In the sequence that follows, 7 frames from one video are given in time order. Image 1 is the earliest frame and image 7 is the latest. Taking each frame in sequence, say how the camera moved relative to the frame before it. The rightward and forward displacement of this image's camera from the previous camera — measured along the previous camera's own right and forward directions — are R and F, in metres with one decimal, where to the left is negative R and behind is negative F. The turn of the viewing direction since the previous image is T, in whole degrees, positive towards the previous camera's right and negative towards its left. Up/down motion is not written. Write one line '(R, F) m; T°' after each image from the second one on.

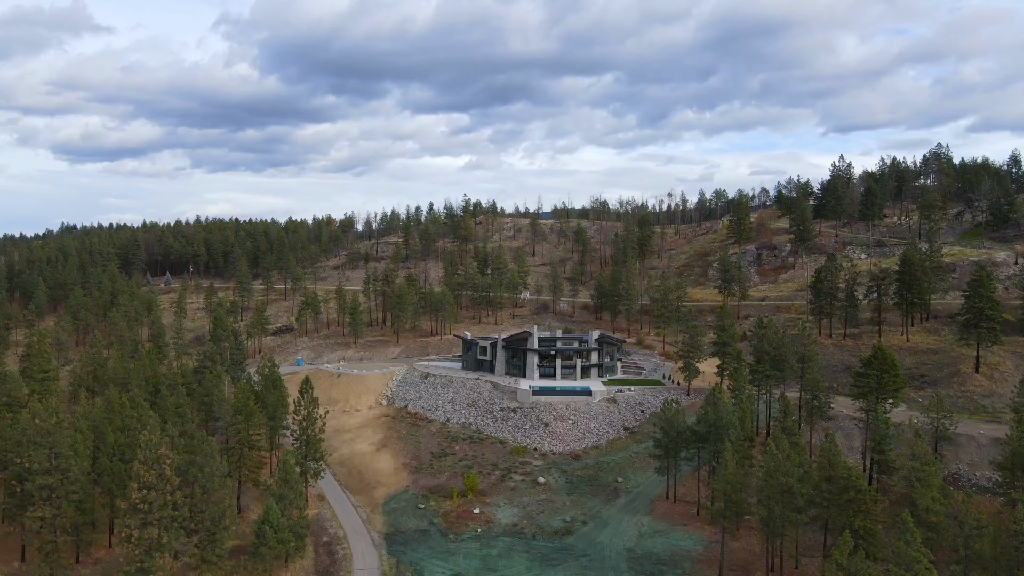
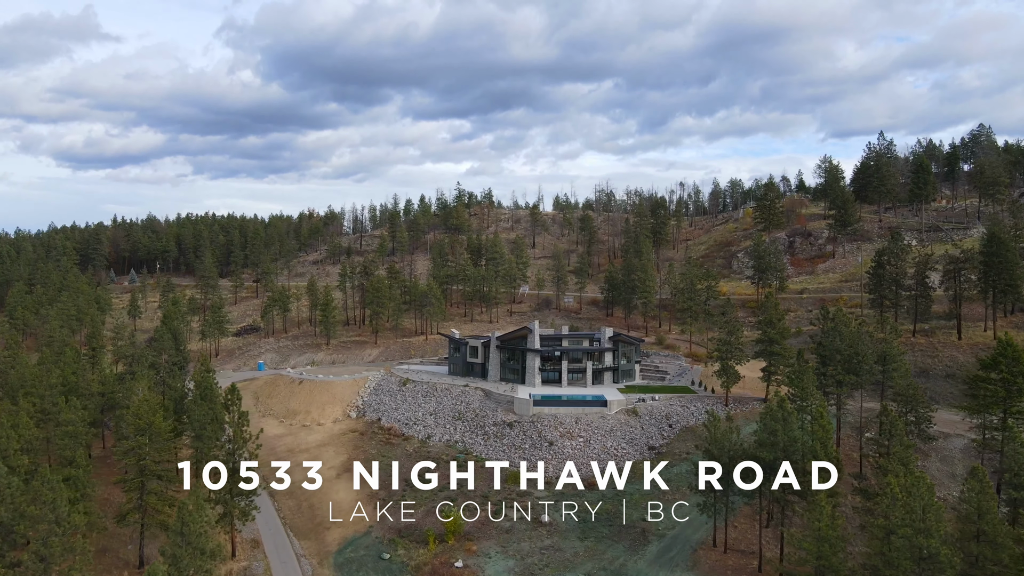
(+0.3, +12.2) m; 0°
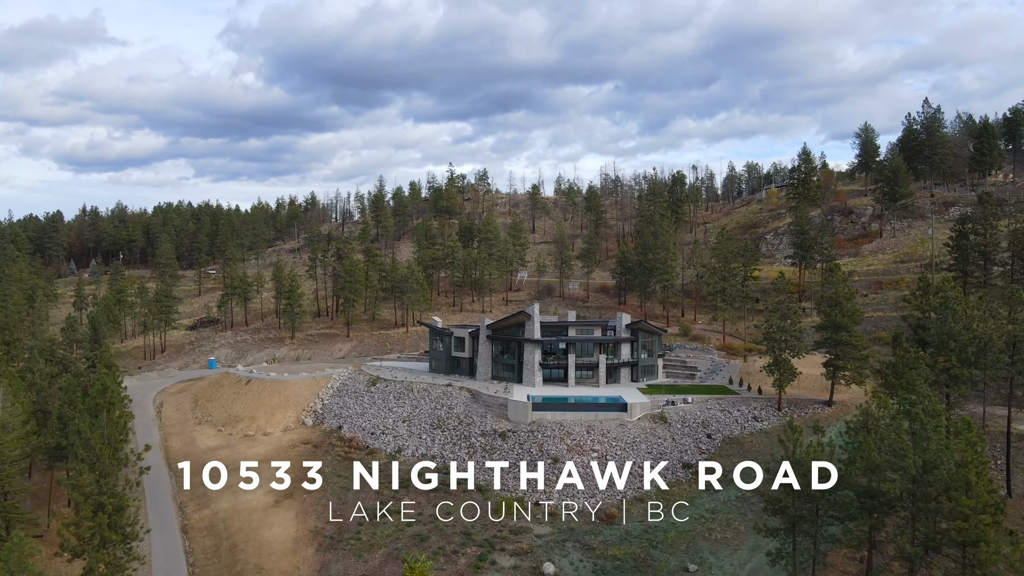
(+0.3, +11.1) m; 0°
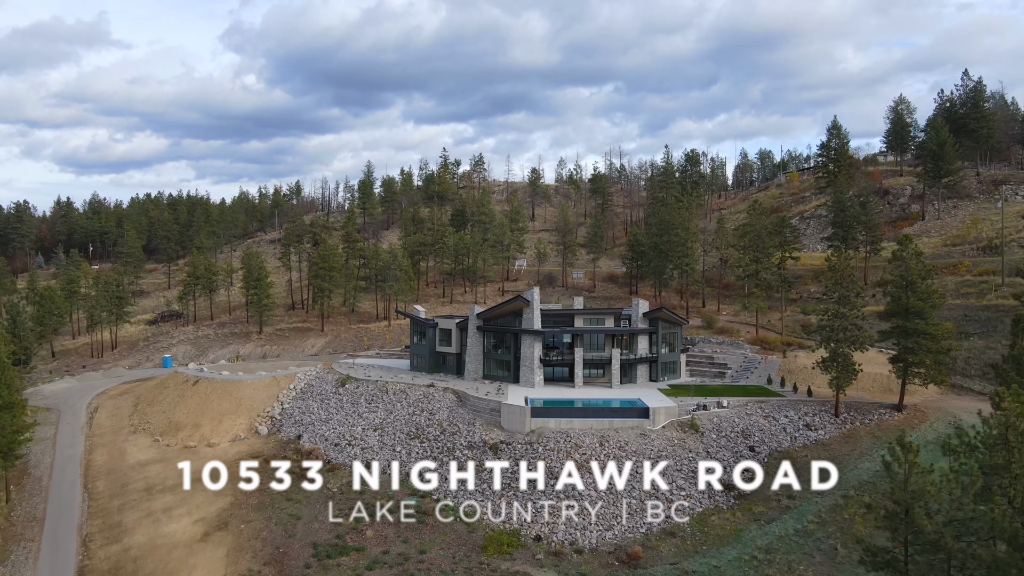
(+0.2, +7.6) m; 0°
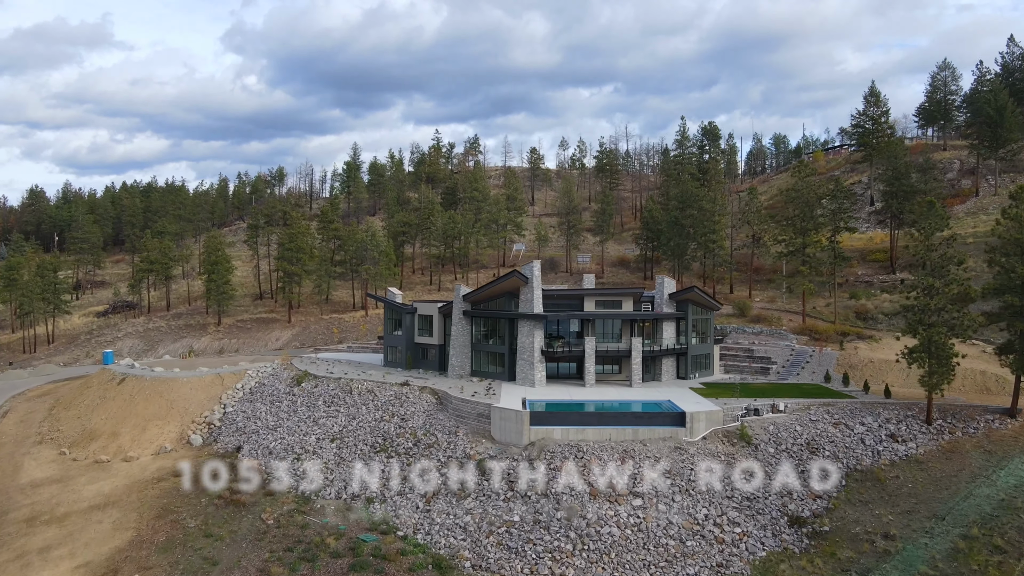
(+0.2, +7.5) m; 0°
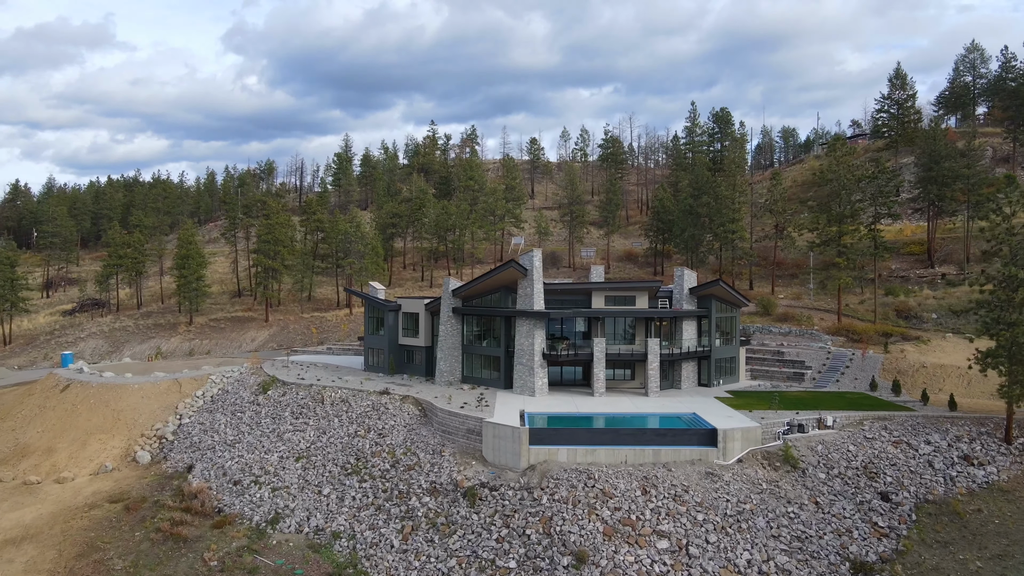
(+0.1, +4.1) m; 0°
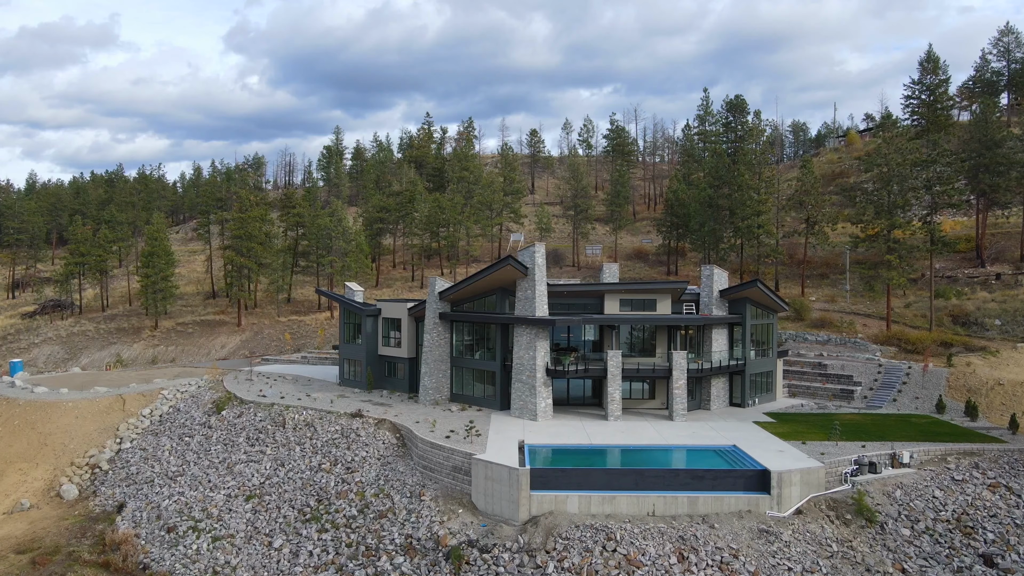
(+0.1, +4.3) m; 0°
